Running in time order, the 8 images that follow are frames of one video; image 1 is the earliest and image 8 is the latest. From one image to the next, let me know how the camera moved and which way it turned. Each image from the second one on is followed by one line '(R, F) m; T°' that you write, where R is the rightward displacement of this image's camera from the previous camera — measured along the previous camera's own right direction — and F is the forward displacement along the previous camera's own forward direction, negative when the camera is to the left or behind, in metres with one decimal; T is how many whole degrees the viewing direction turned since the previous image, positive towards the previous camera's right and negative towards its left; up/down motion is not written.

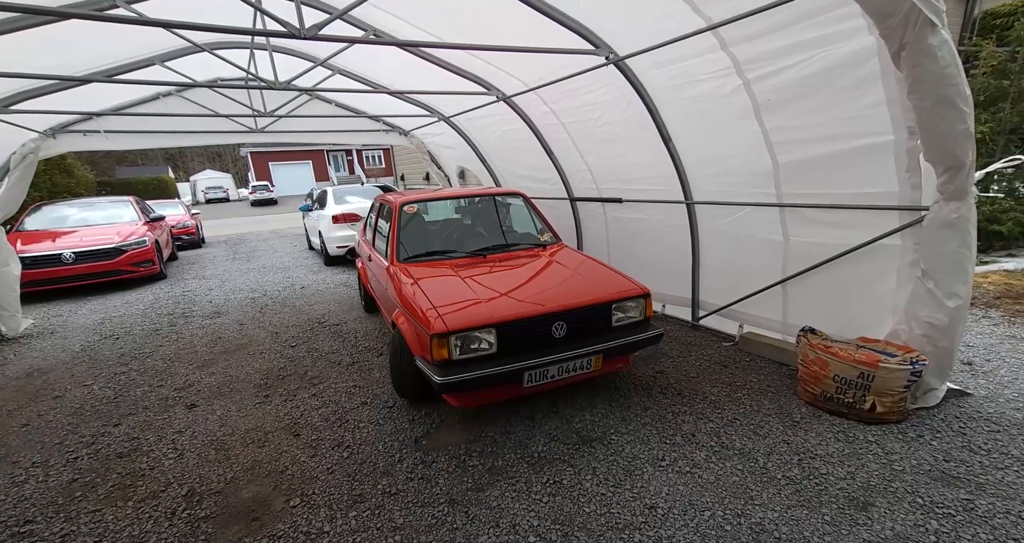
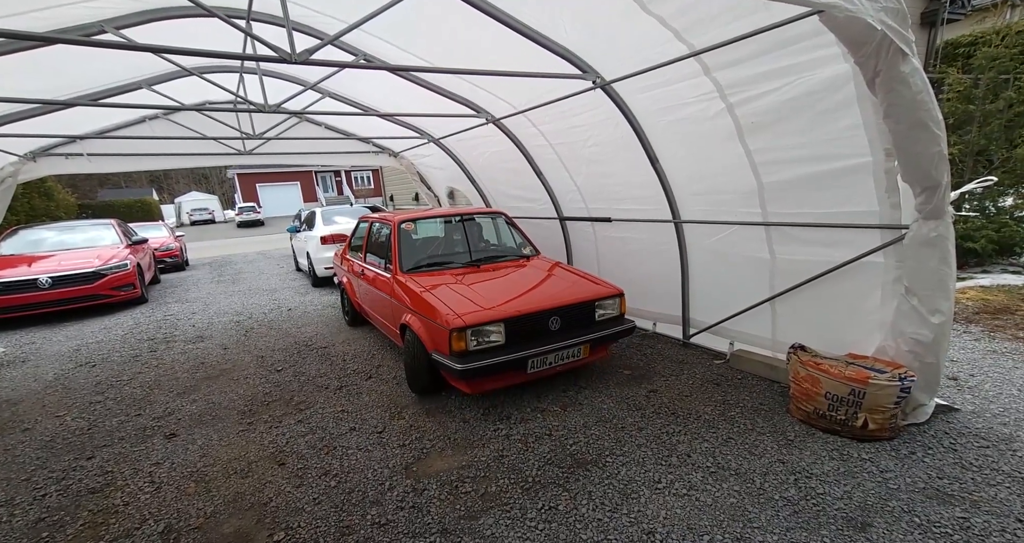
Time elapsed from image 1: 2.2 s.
(0.0, 0.0) m; +1°
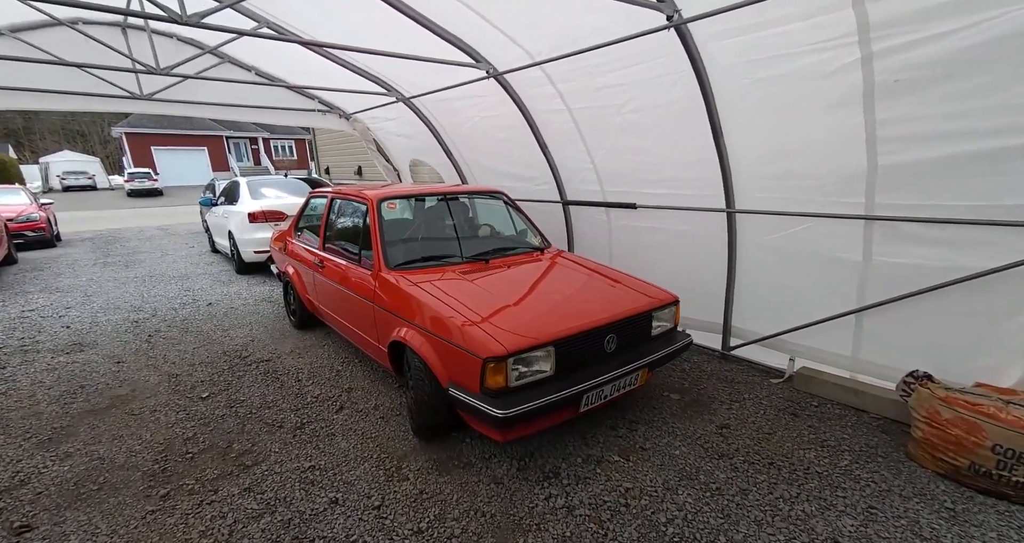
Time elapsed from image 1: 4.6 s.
(-0.7, +1.1) m; +9°
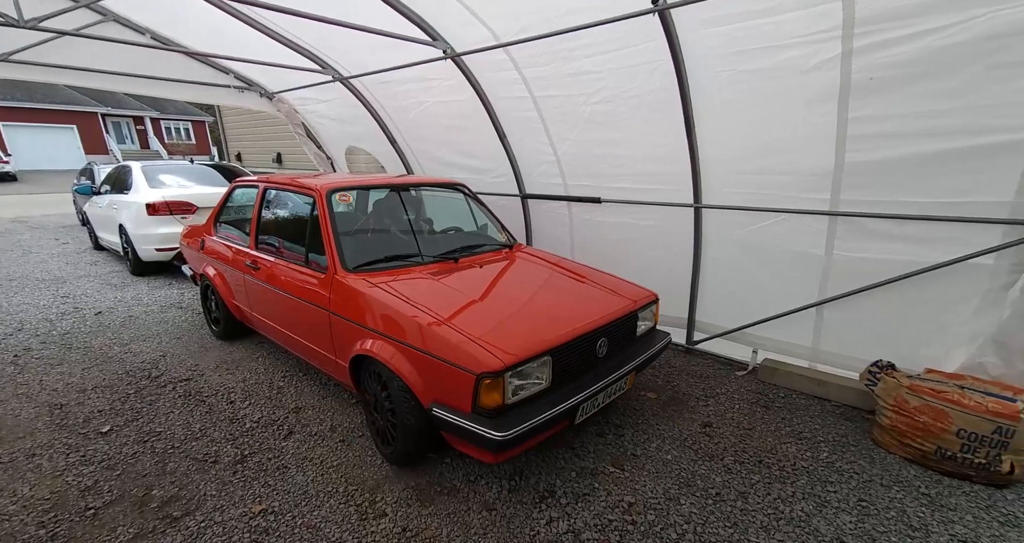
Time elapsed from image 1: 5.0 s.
(-0.3, +0.3) m; +9°
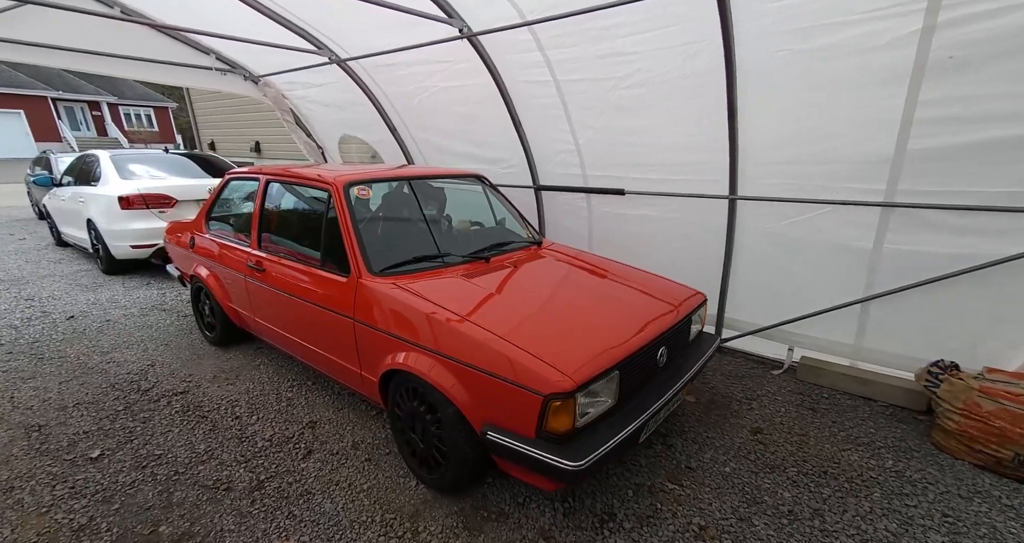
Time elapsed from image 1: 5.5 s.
(-0.4, +0.3) m; +3°
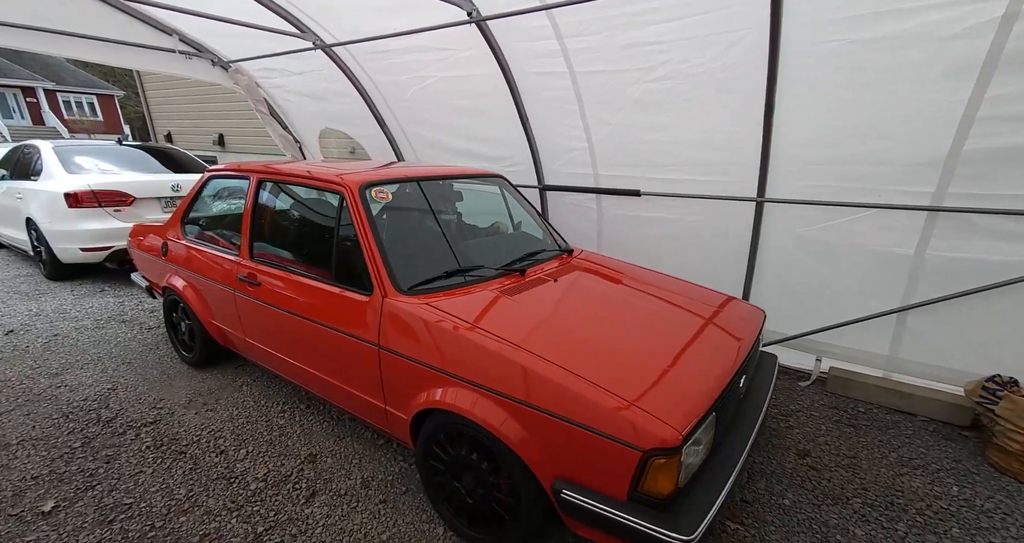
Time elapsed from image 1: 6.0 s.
(-0.4, +0.3) m; +4°
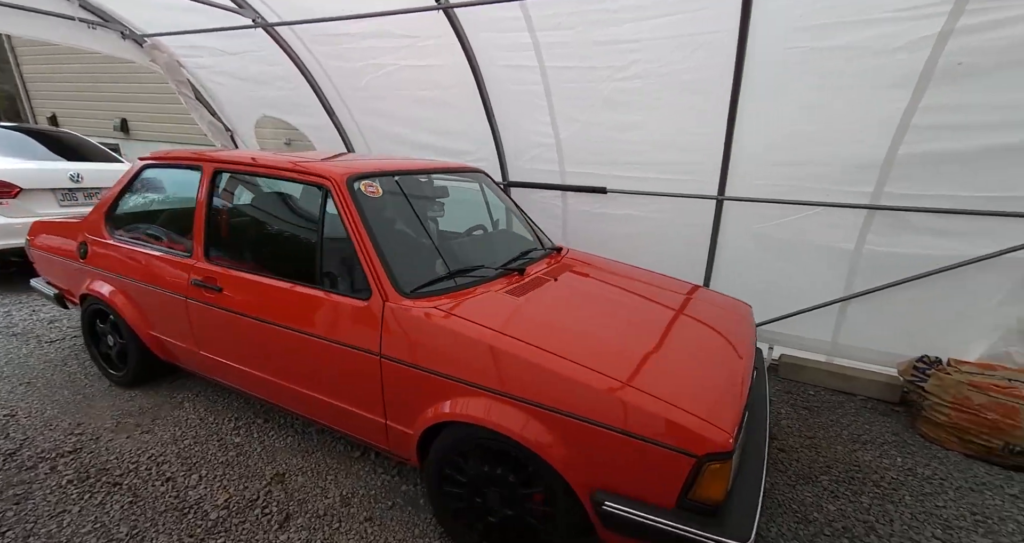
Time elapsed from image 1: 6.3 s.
(-0.3, +0.1) m; +9°
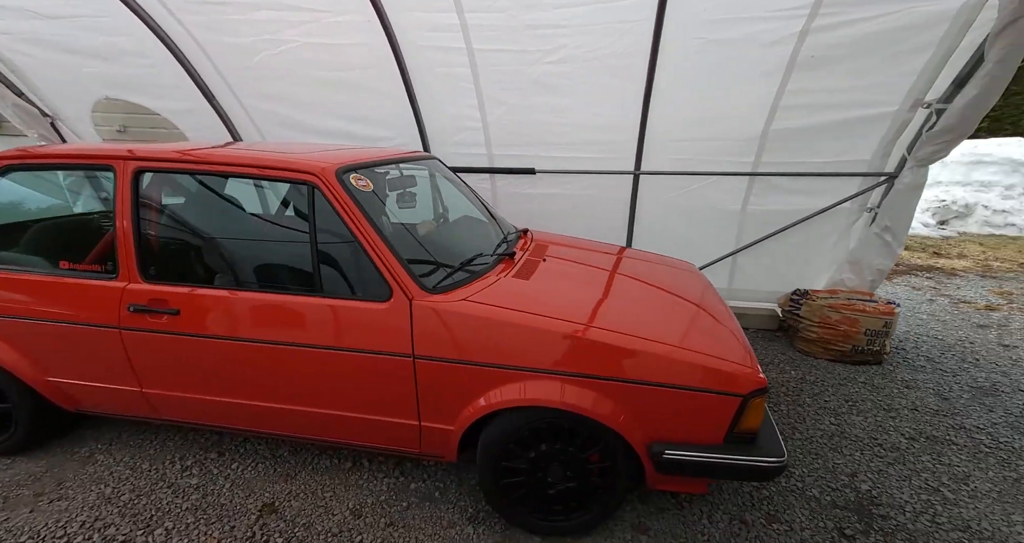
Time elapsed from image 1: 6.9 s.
(-0.6, 0.0) m; +17°
